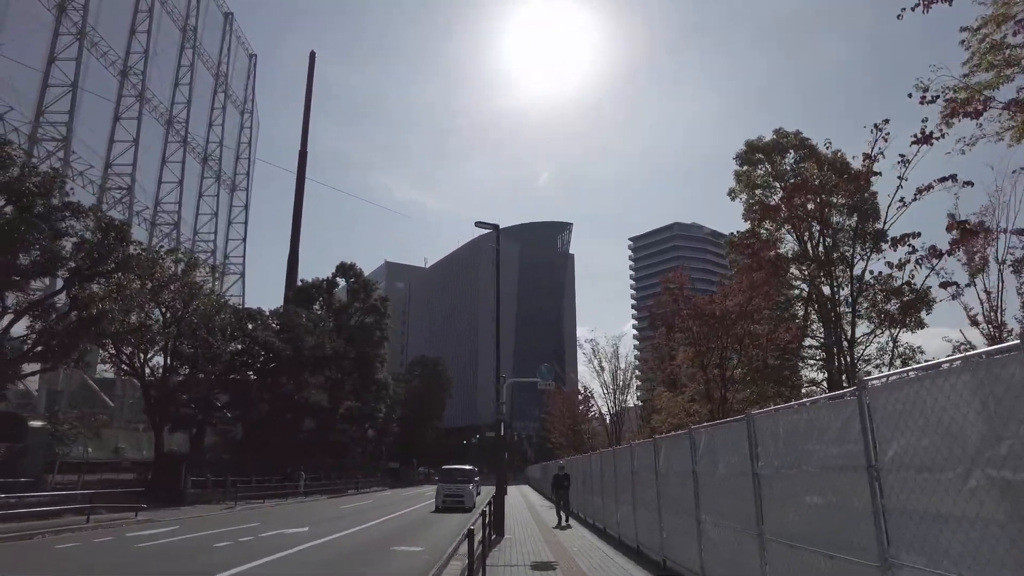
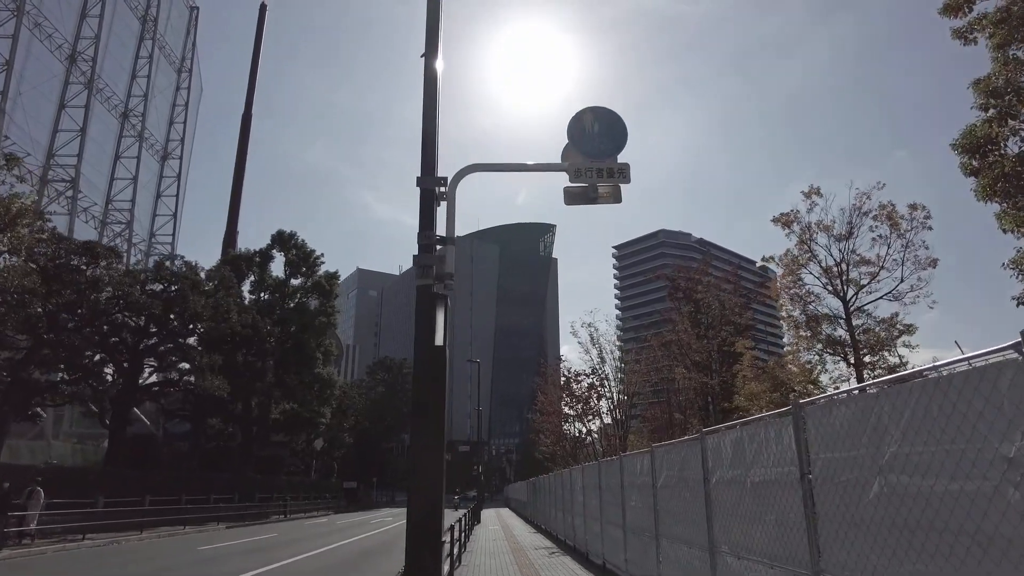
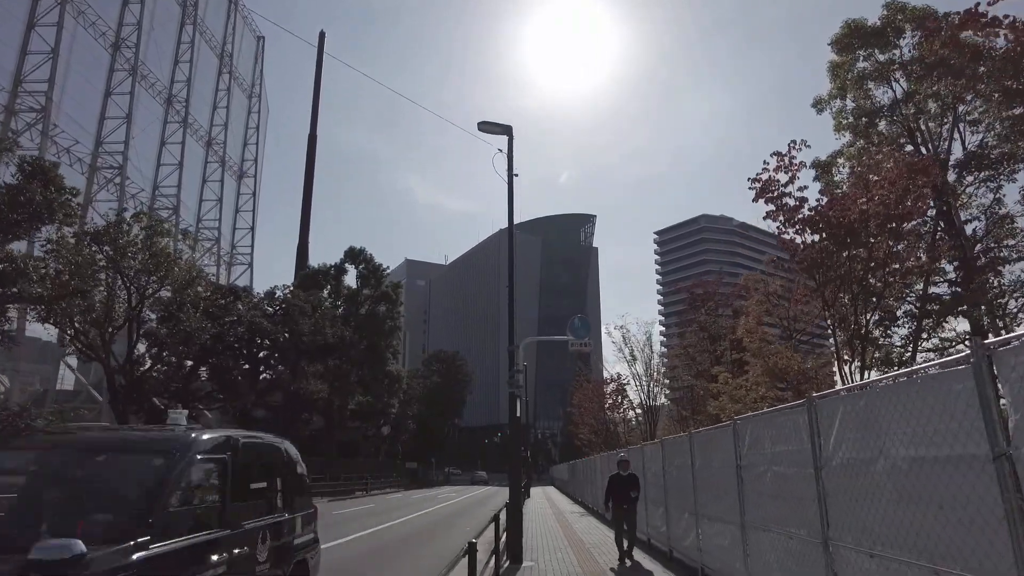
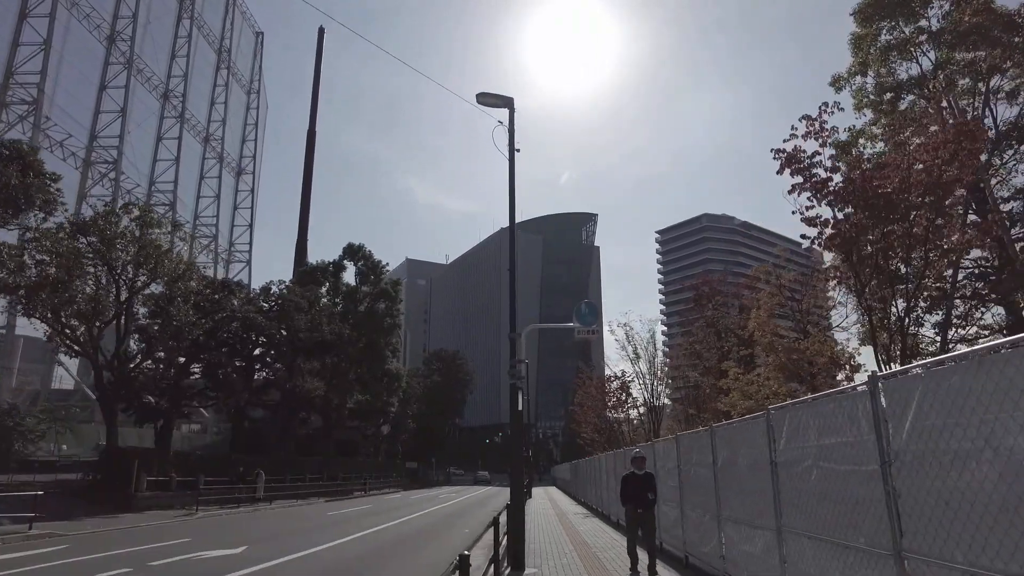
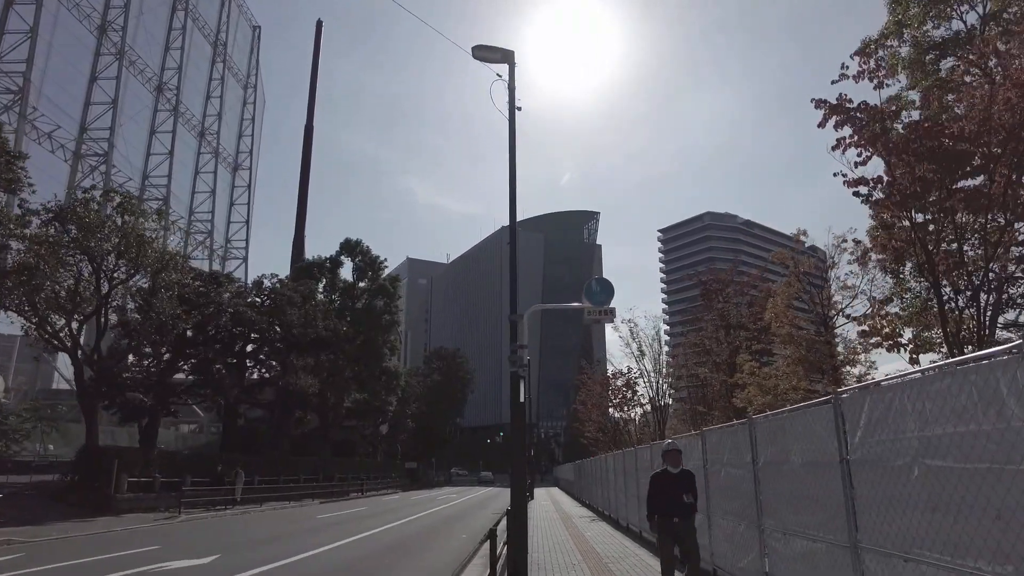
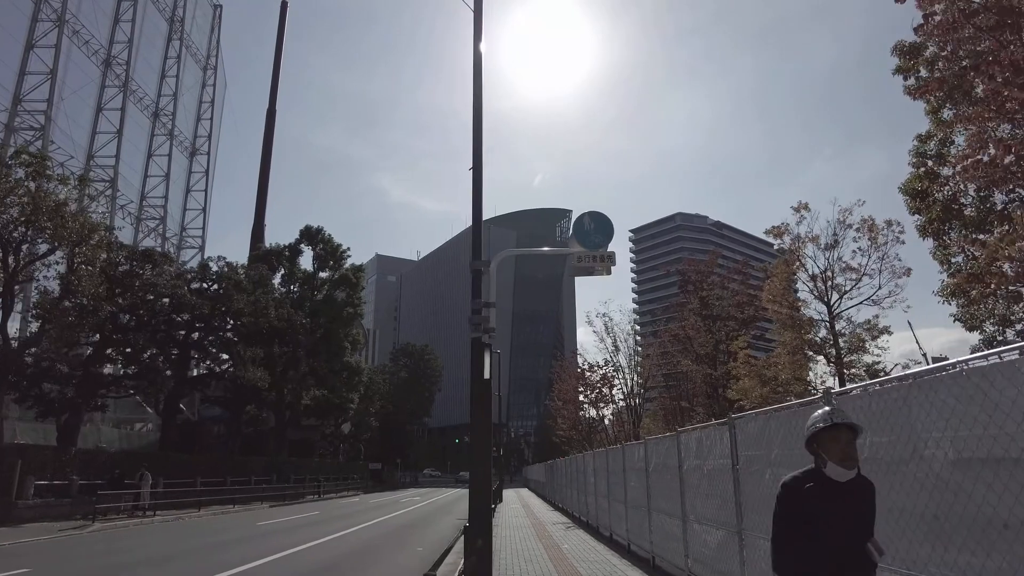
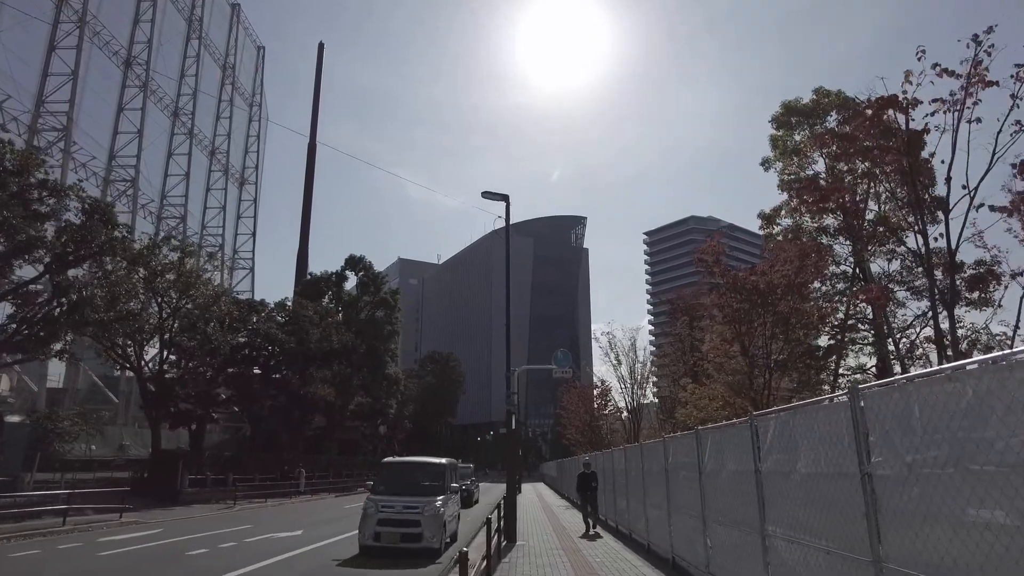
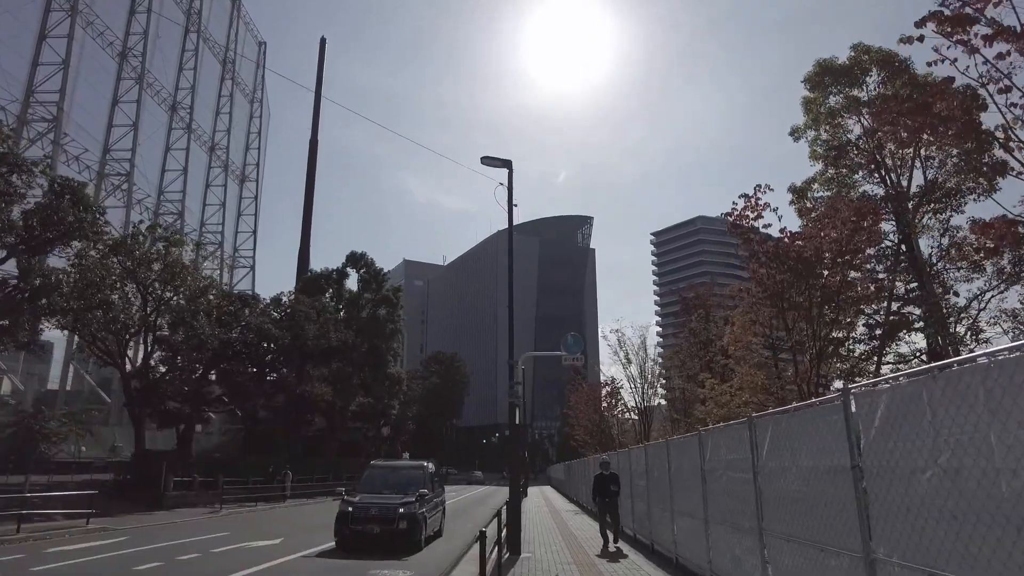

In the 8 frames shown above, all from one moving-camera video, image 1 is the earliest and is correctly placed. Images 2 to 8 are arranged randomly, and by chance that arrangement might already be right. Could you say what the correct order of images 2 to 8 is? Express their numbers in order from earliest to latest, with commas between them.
7, 8, 3, 4, 5, 6, 2
